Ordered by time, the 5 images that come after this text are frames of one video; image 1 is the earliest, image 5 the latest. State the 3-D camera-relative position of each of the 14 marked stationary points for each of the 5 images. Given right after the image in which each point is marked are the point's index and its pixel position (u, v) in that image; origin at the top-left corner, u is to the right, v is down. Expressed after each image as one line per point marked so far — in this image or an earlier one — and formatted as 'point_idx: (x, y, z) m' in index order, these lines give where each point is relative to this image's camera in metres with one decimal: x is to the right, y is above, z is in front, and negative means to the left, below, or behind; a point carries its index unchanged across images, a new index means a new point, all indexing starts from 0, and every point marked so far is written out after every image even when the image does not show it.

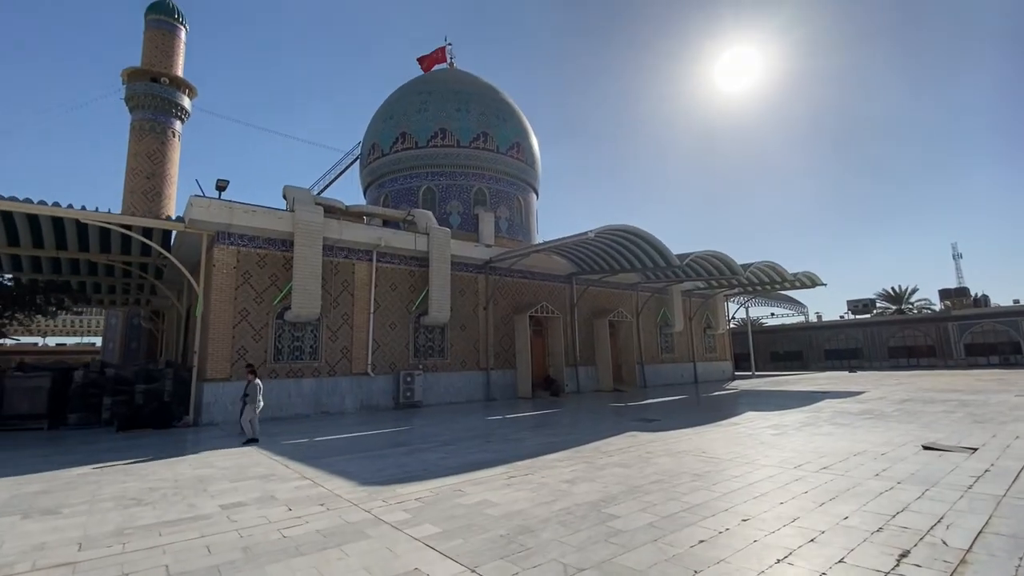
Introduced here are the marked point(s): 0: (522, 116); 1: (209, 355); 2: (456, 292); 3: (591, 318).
0: (+0.3, +5.8, +17.6) m
1: (-5.3, -1.2, +9.0) m
2: (-1.3, -0.1, +12.1) m
3: (+2.2, -0.8, +14.6) m
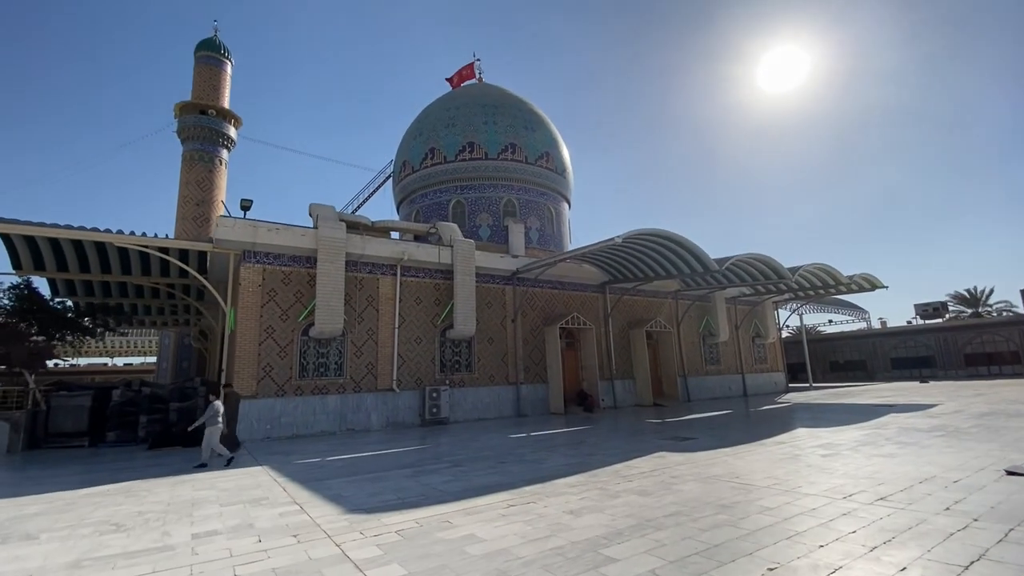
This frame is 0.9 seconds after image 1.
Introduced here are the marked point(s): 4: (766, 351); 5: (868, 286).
0: (+1.3, +5.4, +17.3) m
1: (-4.8, -1.5, +9.1) m
2: (-0.7, -0.4, +11.8) m
3: (+3.1, -1.1, +14.0) m
4: (+8.5, -2.1, +17.3) m
5: (+9.8, +0.1, +14.2) m
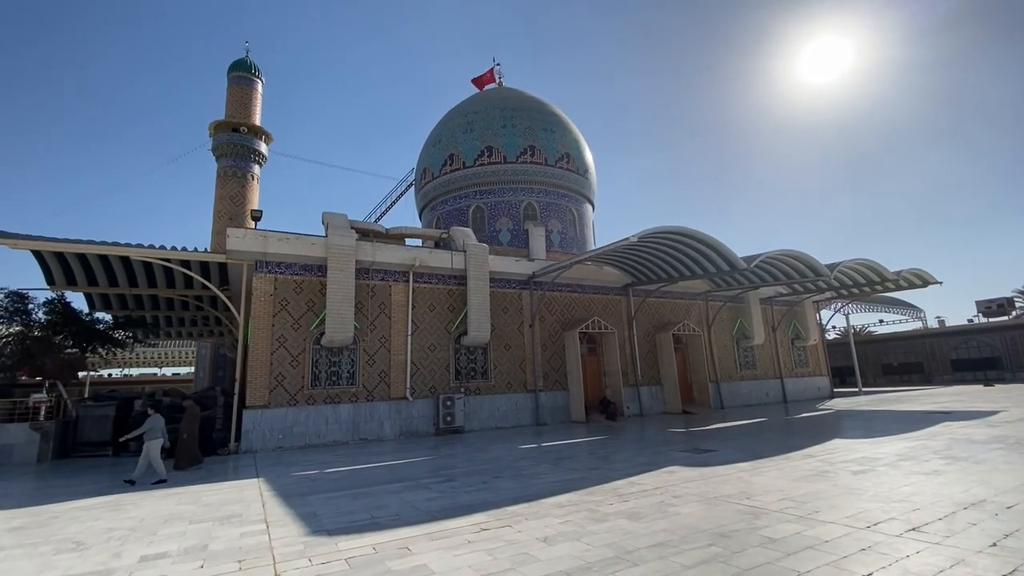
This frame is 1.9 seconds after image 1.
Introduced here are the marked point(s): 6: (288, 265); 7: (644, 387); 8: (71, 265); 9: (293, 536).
0: (+1.9, +5.3, +16.9) m
1: (-4.6, -1.7, +9.1) m
2: (-0.3, -0.5, +11.5) m
3: (+3.6, -1.2, +13.4) m
4: (+9.3, -2.1, +16.2) m
5: (+10.3, +0.1, +13.1) m
6: (-4.3, +0.4, +9.8) m
7: (+3.3, -2.5, +12.8) m
8: (-9.1, +0.5, +10.6) m
9: (-1.6, -1.8, +3.7) m
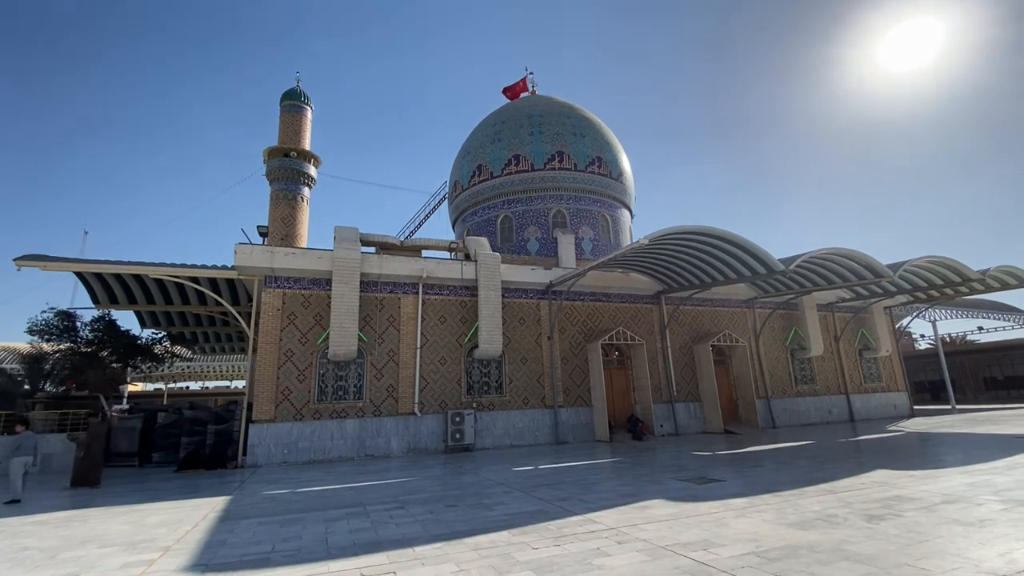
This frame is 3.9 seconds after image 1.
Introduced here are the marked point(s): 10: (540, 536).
0: (+2.9, +5.0, +16.1) m
1: (-4.6, -1.9, +9.1) m
2: (0.0, -0.7, +10.9) m
3: (+4.2, -1.3, +12.3) m
4: (+10.2, -2.2, +14.3) m
5: (+10.8, +0.1, +11.2) m
6: (-4.1, +0.2, +9.8) m
7: (+3.8, -2.6, +11.7) m
8: (-8.8, +0.1, +11.3) m
9: (-2.2, -1.9, +3.4) m
10: (+0.2, -1.8, +3.8) m
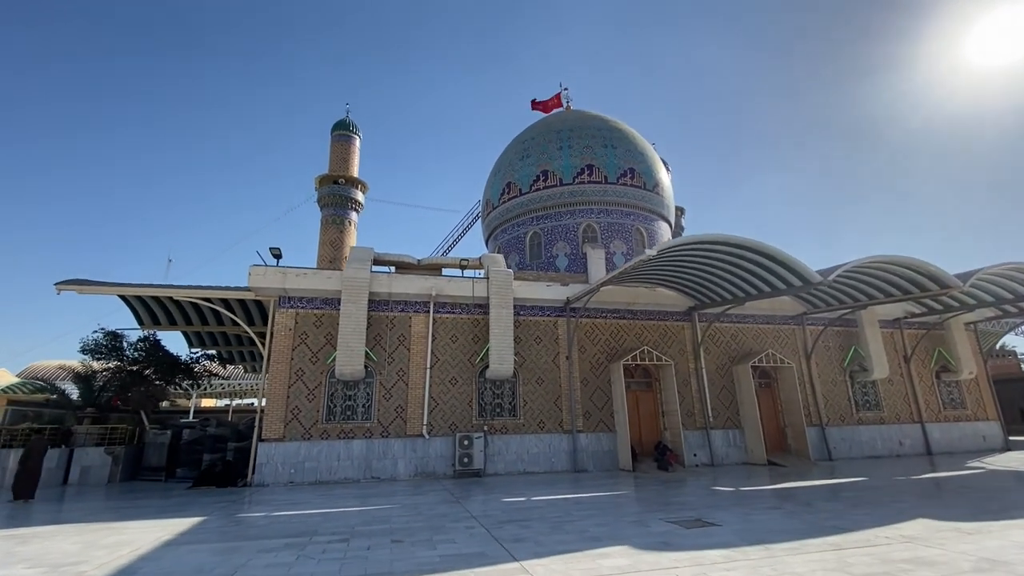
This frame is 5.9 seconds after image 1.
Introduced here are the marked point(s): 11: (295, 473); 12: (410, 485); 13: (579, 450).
0: (+3.8, +4.5, +15.4) m
1: (-4.4, -2.3, +9.2) m
2: (+0.4, -1.1, +10.4) m
3: (+4.7, -1.7, +11.2) m
4: (+10.9, -2.5, +12.4) m
5: (+11.0, -0.1, +9.3) m
6: (-3.9, -0.2, +9.9) m
7: (+4.2, -2.9, +10.6) m
8: (-8.4, -0.4, +12.0) m
9: (-2.9, -2.0, +3.2) m
10: (-0.4, -1.9, +3.3) m
11: (-3.8, -3.2, +9.0) m
12: (-1.7, -3.4, +8.8) m
13: (+1.3, -3.1, +10.0) m
